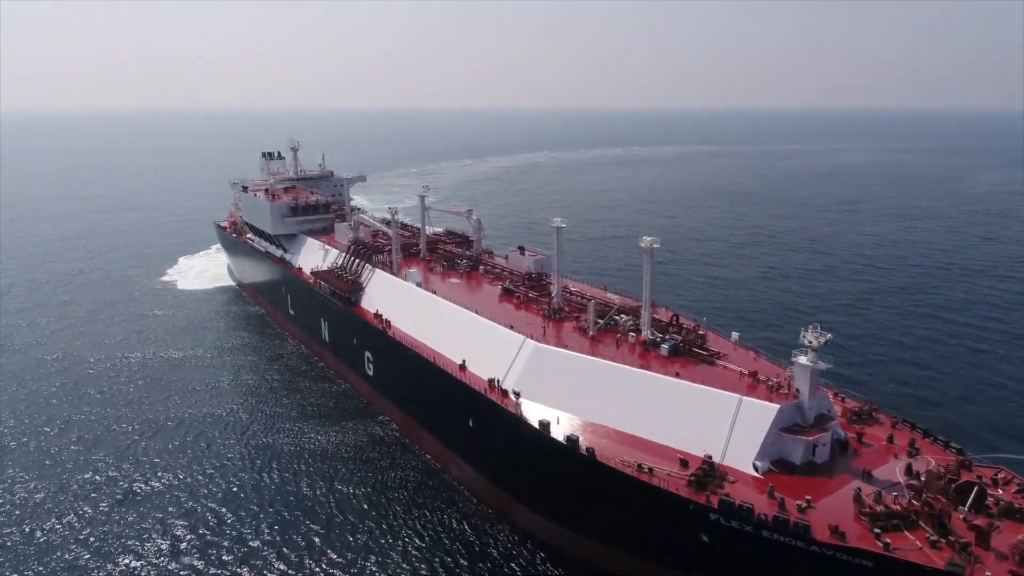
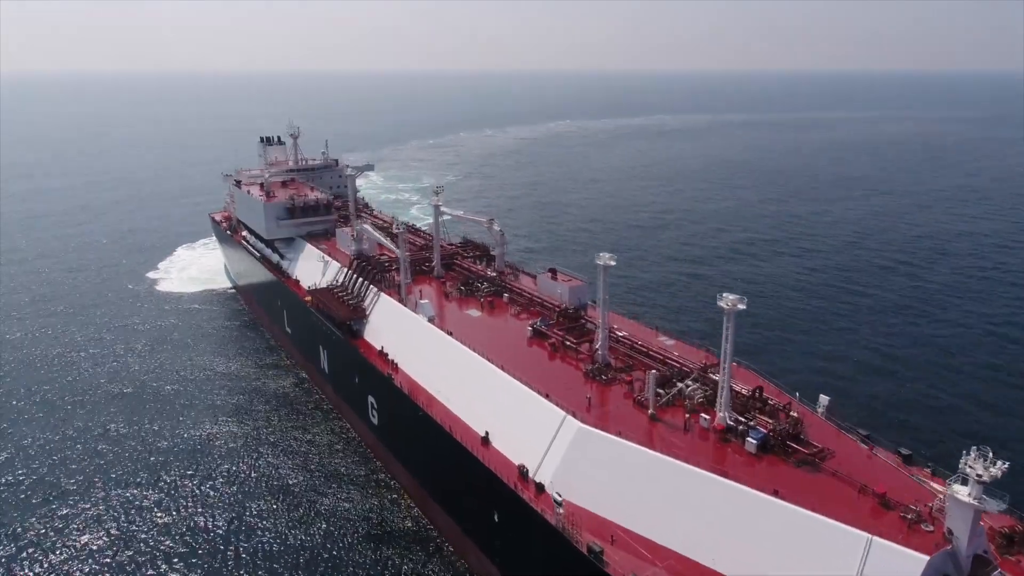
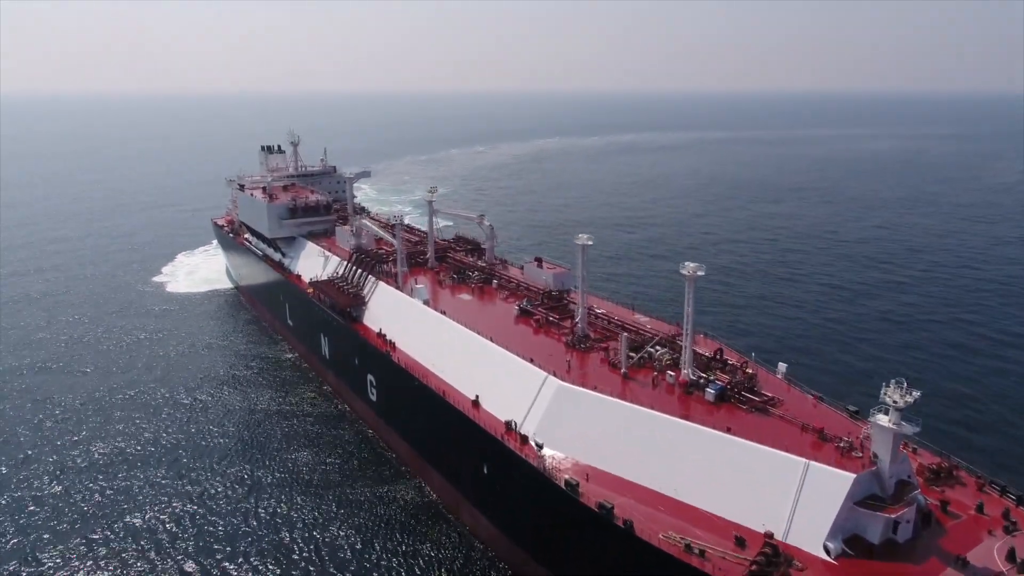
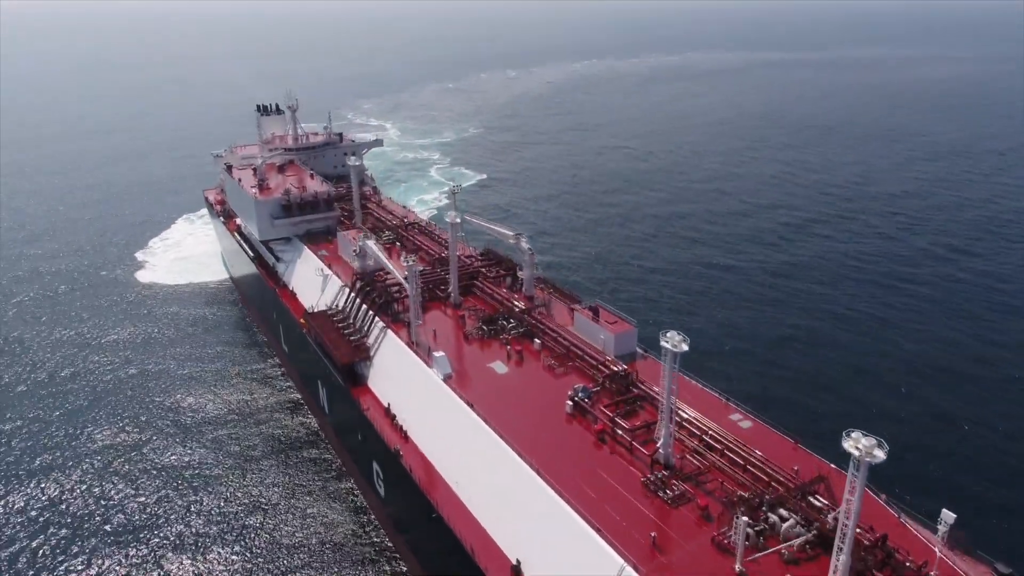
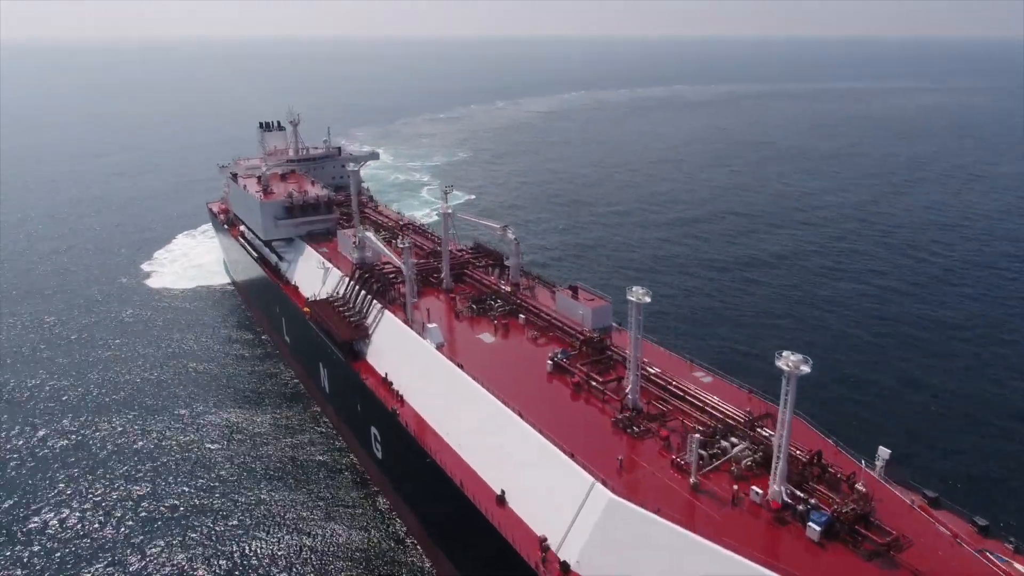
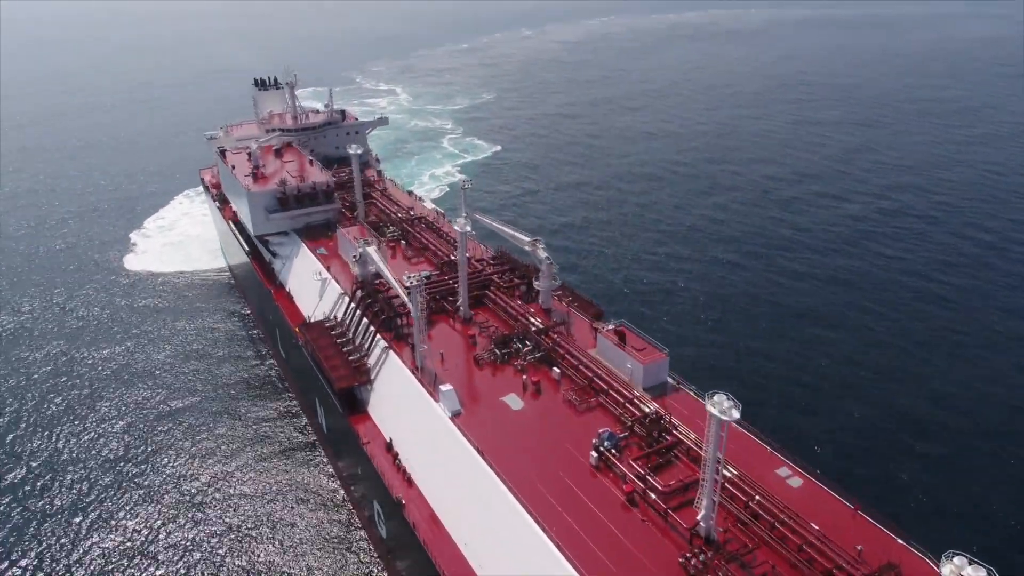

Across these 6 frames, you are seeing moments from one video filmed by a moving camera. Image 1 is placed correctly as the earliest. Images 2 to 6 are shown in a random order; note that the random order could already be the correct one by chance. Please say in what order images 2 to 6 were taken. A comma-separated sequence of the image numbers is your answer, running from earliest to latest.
3, 2, 5, 4, 6
